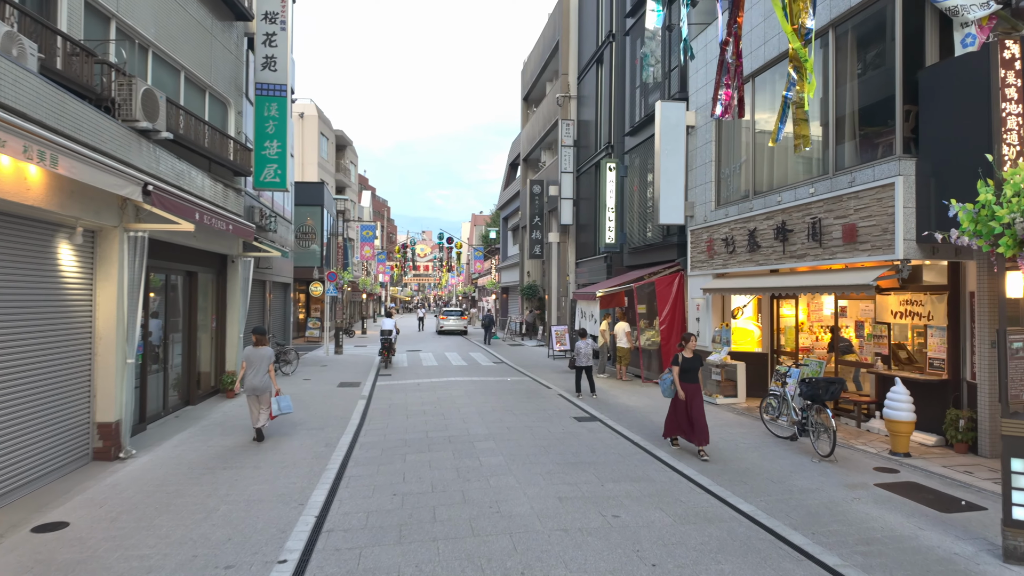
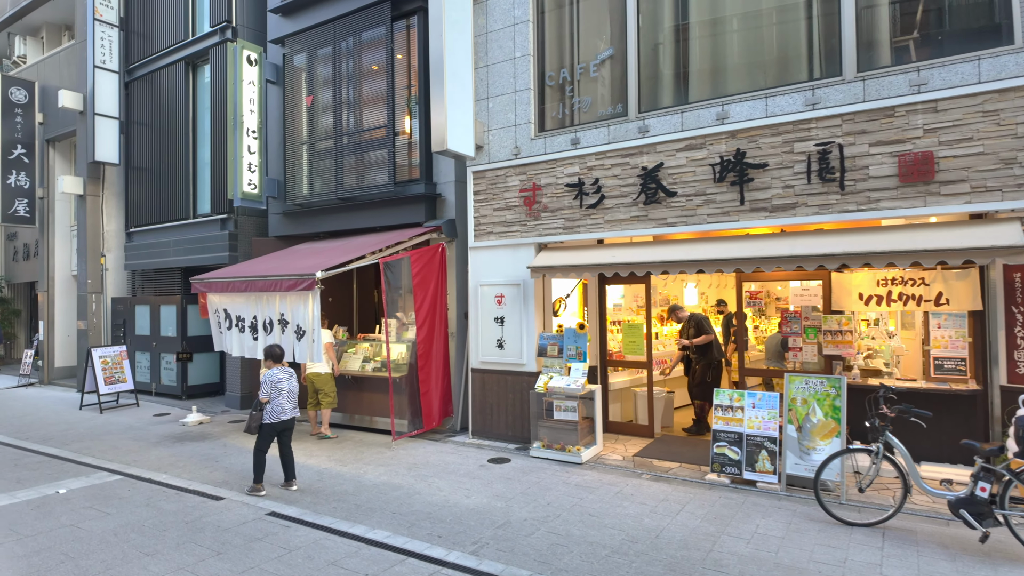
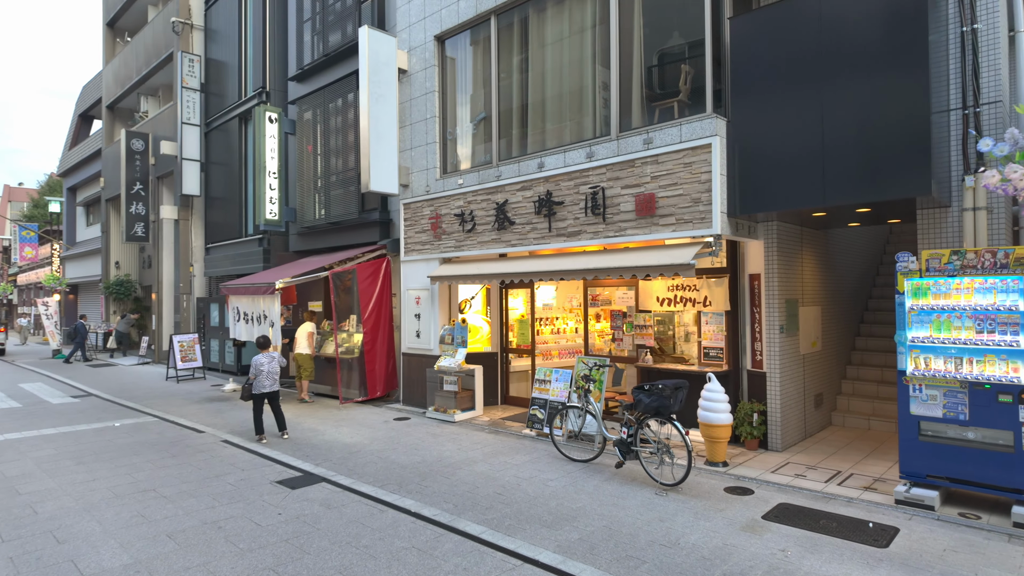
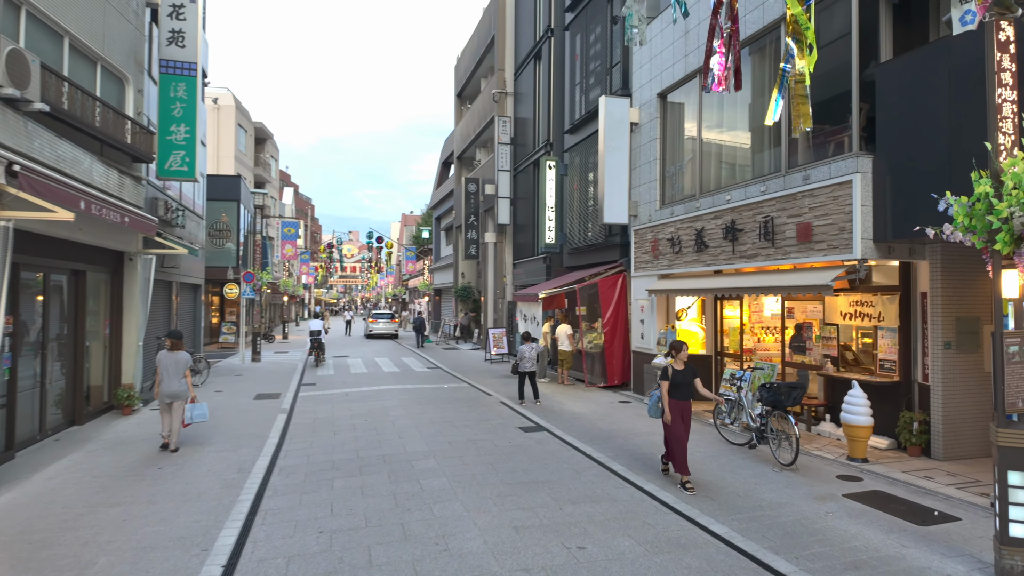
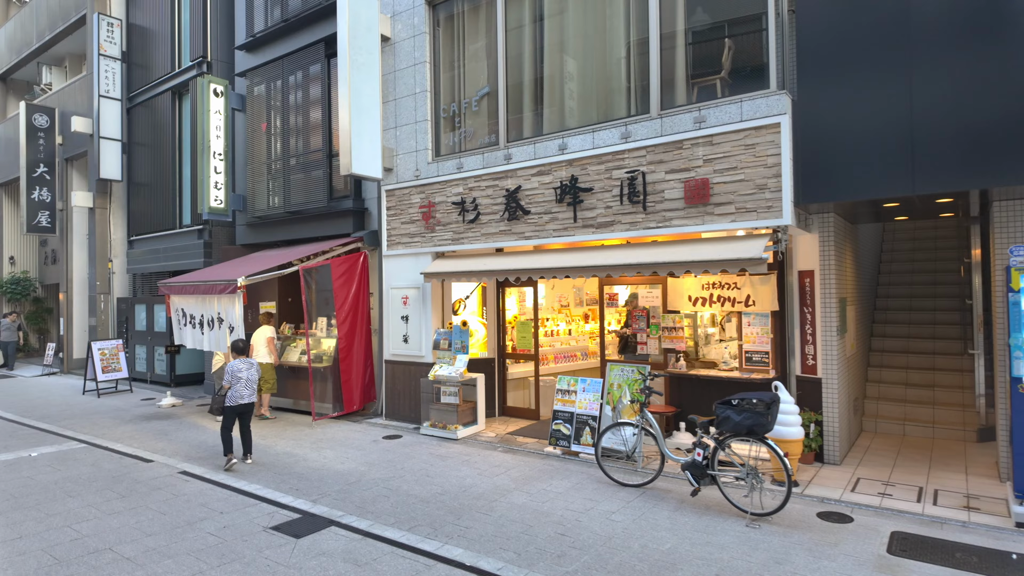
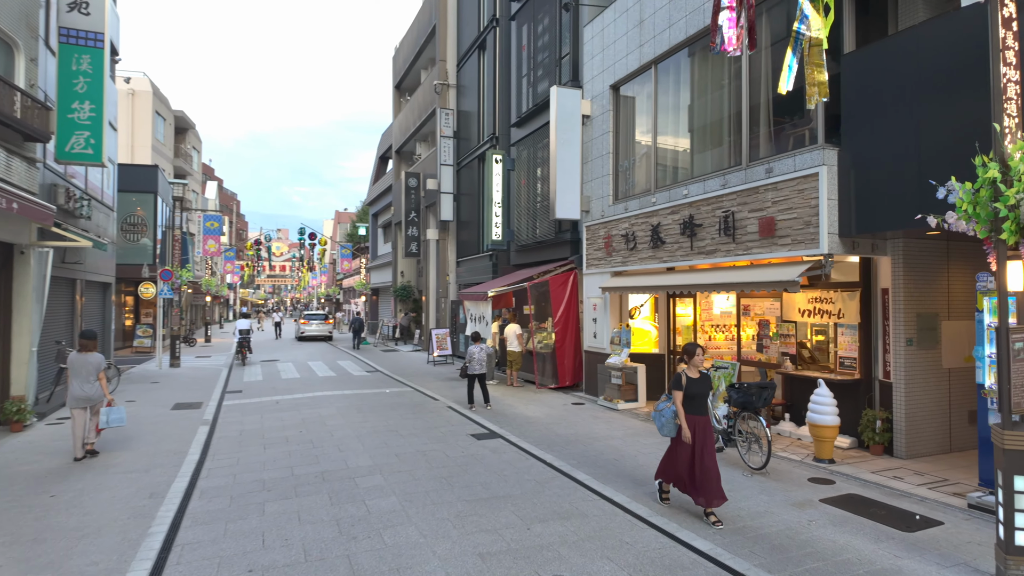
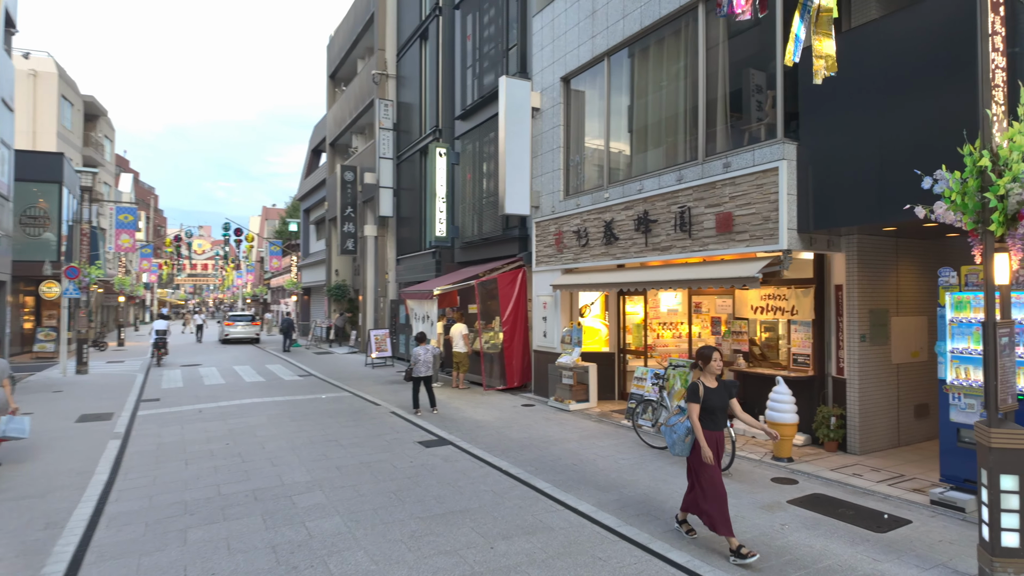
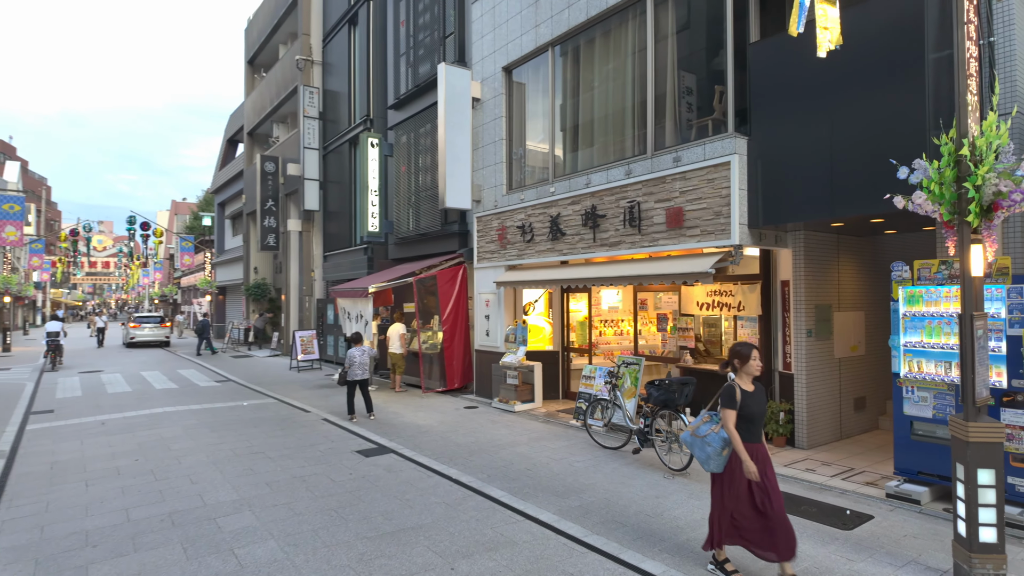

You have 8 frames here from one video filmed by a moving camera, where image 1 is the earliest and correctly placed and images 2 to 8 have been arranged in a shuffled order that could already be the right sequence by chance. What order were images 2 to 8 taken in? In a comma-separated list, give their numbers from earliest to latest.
4, 6, 7, 8, 3, 5, 2
